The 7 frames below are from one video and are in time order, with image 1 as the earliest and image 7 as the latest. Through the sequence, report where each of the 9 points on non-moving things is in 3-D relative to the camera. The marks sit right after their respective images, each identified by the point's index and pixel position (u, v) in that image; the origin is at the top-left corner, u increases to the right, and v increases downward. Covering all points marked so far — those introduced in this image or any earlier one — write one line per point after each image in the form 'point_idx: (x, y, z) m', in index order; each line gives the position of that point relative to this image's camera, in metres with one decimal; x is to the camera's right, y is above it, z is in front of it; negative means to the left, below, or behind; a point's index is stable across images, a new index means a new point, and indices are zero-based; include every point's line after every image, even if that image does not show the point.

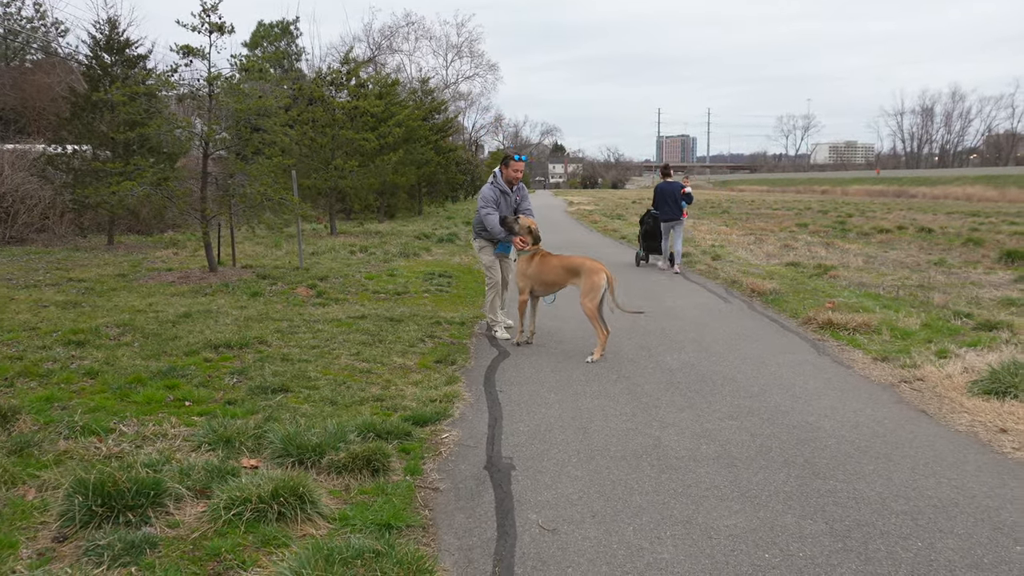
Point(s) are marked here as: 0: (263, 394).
0: (-1.6, -0.7, +5.3) m
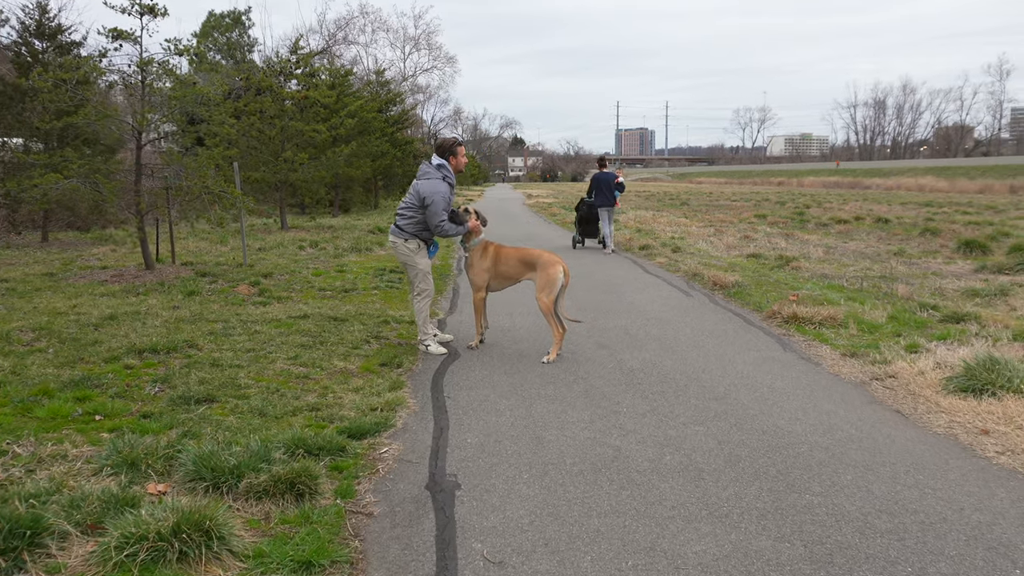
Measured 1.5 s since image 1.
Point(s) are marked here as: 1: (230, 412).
0: (-1.9, -0.7, +4.8) m
1: (-1.6, -0.7, +4.6) m
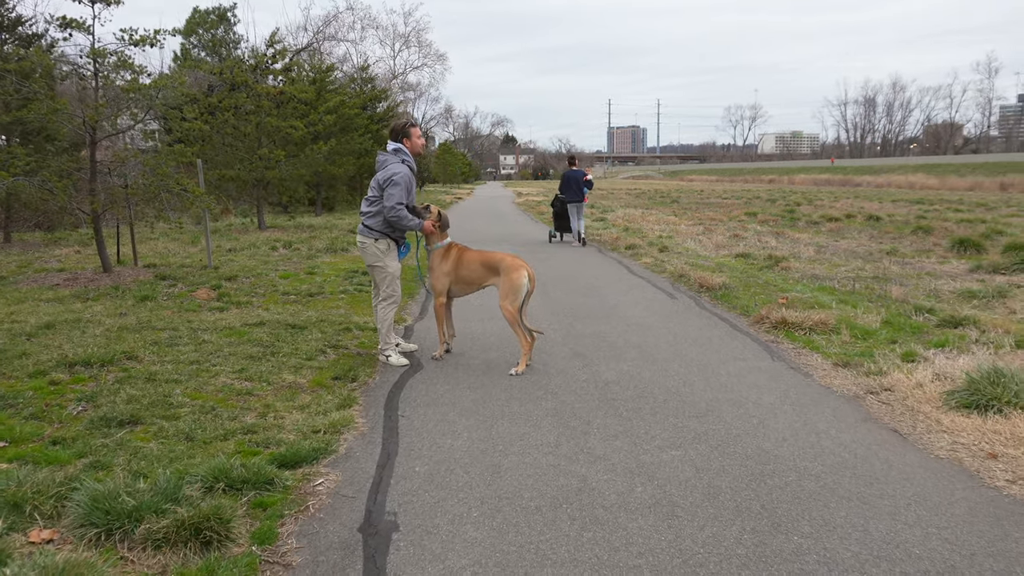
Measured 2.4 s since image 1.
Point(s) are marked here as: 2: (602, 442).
0: (-2.1, -0.7, +4.3) m
1: (-1.8, -0.7, +4.2) m
2: (+0.5, -0.8, +4.3) m
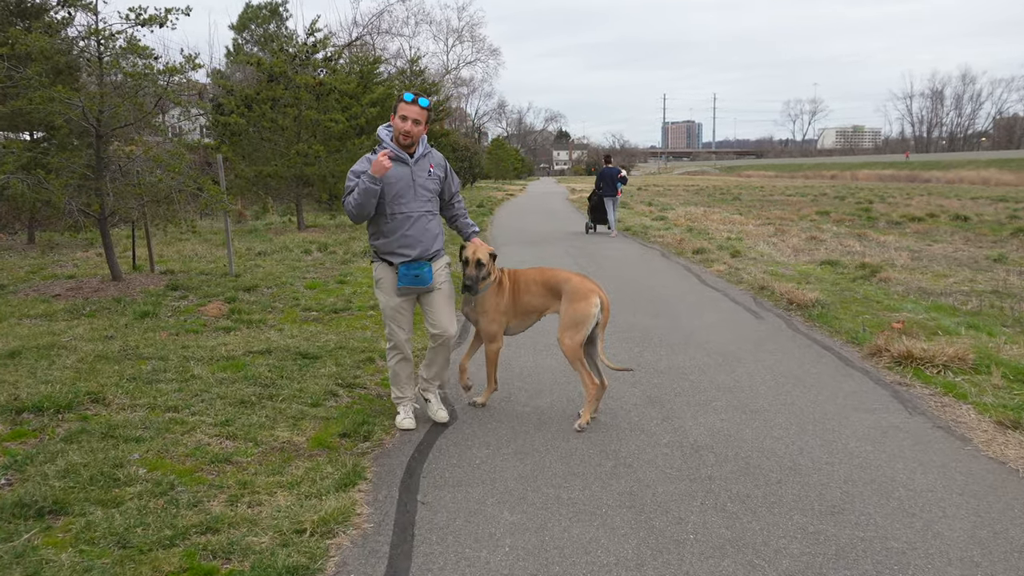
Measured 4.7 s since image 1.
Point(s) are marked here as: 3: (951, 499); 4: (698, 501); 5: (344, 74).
0: (-1.9, -0.9, +3.2) m
1: (-1.6, -0.9, +3.0) m
2: (+0.7, -1.0, +2.9) m
3: (+1.8, -0.9, +3.5) m
4: (+0.8, -0.9, +3.5) m
5: (-3.6, +4.7, +18.2) m
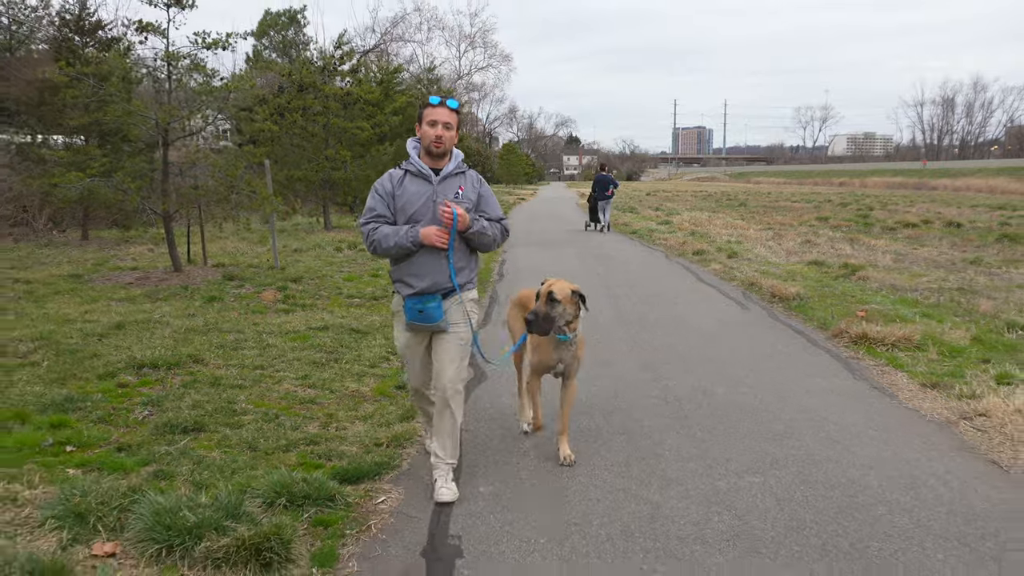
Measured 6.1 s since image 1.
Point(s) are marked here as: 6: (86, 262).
0: (-1.8, -0.8, +4.3) m
1: (-1.5, -0.8, +4.1) m
2: (+0.8, -0.9, +4.0) m
3: (+1.9, -0.8, +4.6) m
4: (+0.9, -0.8, +4.6) m
5: (-3.3, +4.7, +19.4) m
6: (-5.8, +0.3, +11.4) m
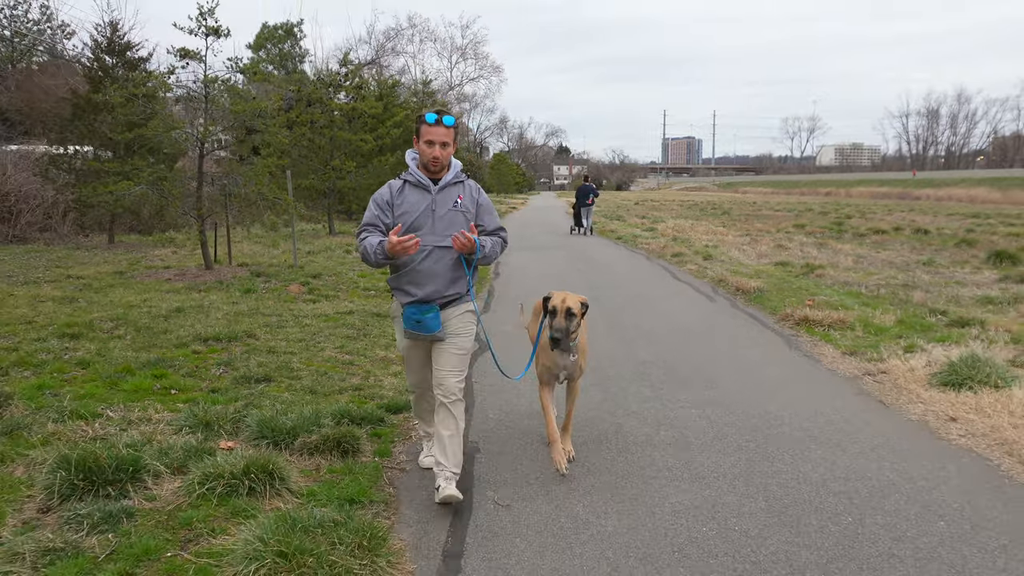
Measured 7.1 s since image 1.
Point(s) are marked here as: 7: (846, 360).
0: (-1.8, -0.6, +5.5) m
1: (-1.5, -0.7, +5.3) m
2: (+0.8, -0.7, +5.3) m
3: (+1.9, -0.7, +5.9) m
4: (+0.9, -0.7, +5.9) m
5: (-3.5, +4.7, +20.6) m
6: (-5.9, +0.4, +12.6) m
7: (+2.7, -0.6, +6.7) m
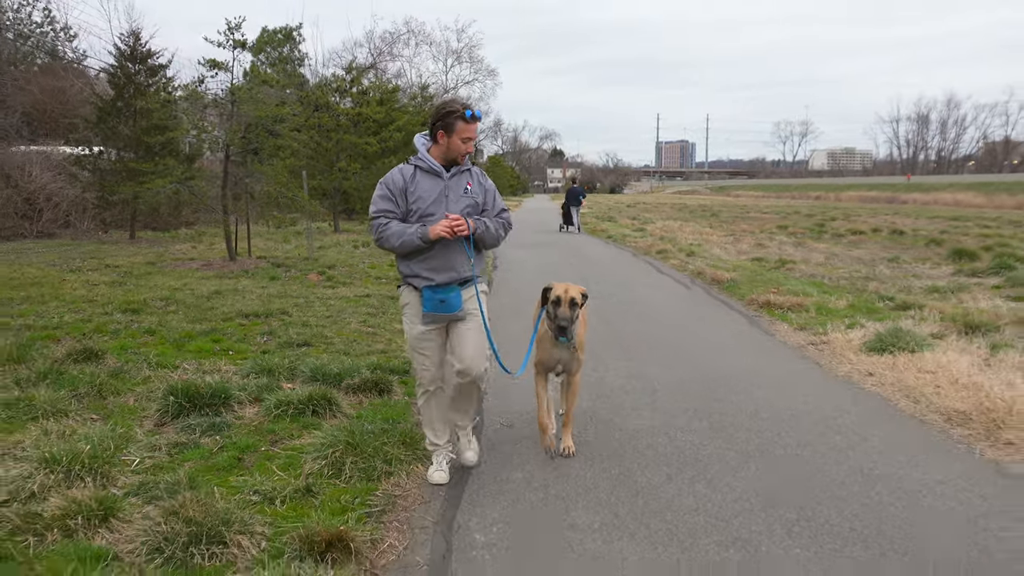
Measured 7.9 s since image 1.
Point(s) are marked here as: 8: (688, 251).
0: (-1.8, -0.5, +6.6) m
1: (-1.5, -0.5, +6.4) m
2: (+0.8, -0.6, +6.4) m
3: (+1.9, -0.5, +7.0) m
4: (+0.9, -0.5, +7.0) m
5: (-3.6, +4.8, +21.7) m
6: (-5.9, +0.5, +13.6) m
7: (+2.6, -0.4, +7.8) m
8: (+3.6, +0.8, +17.3) m
